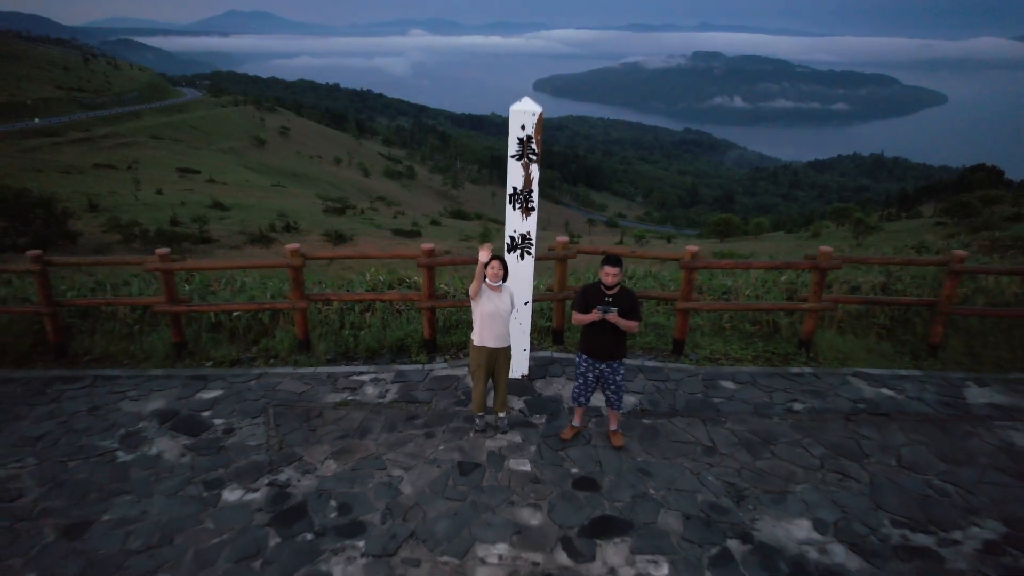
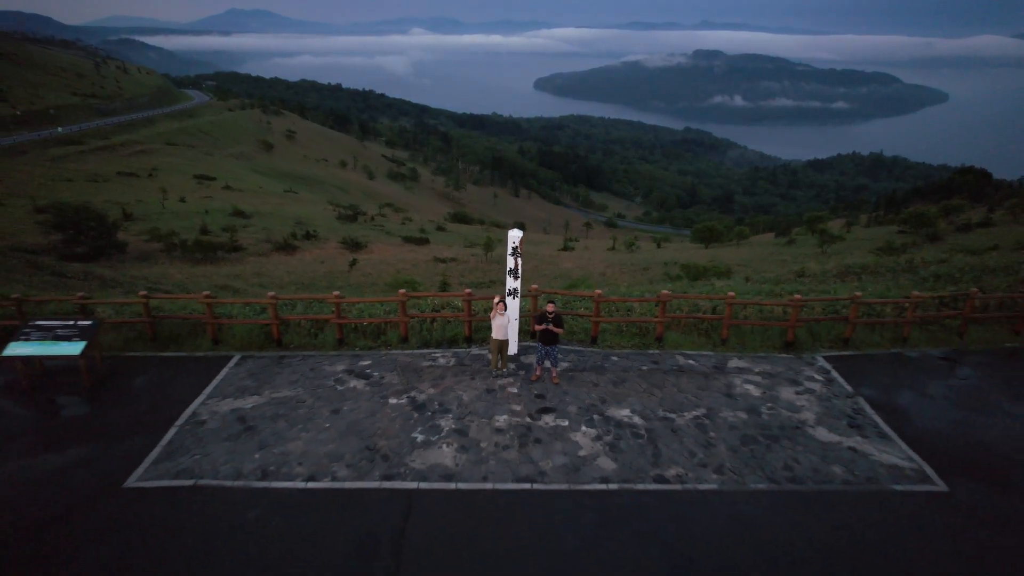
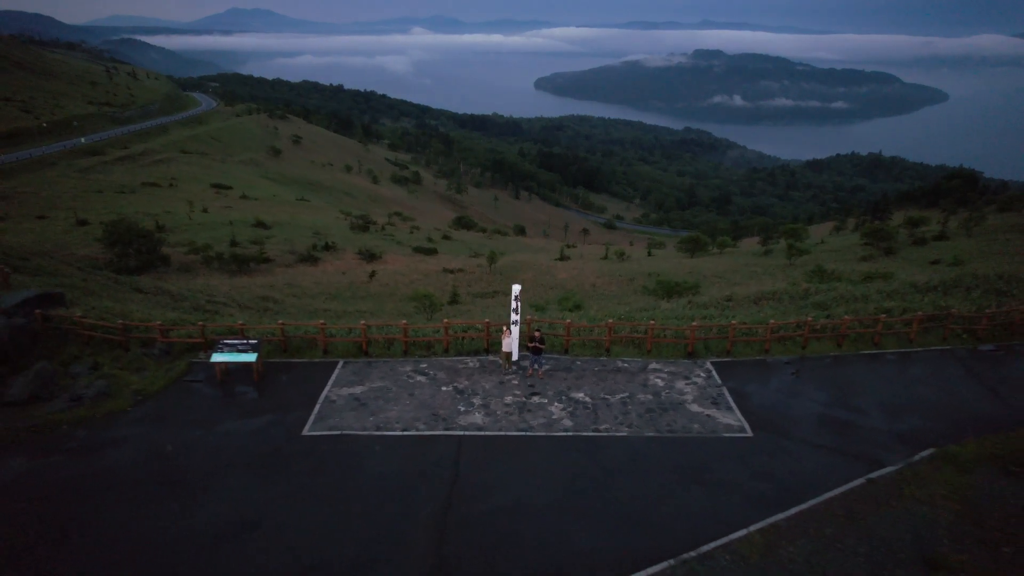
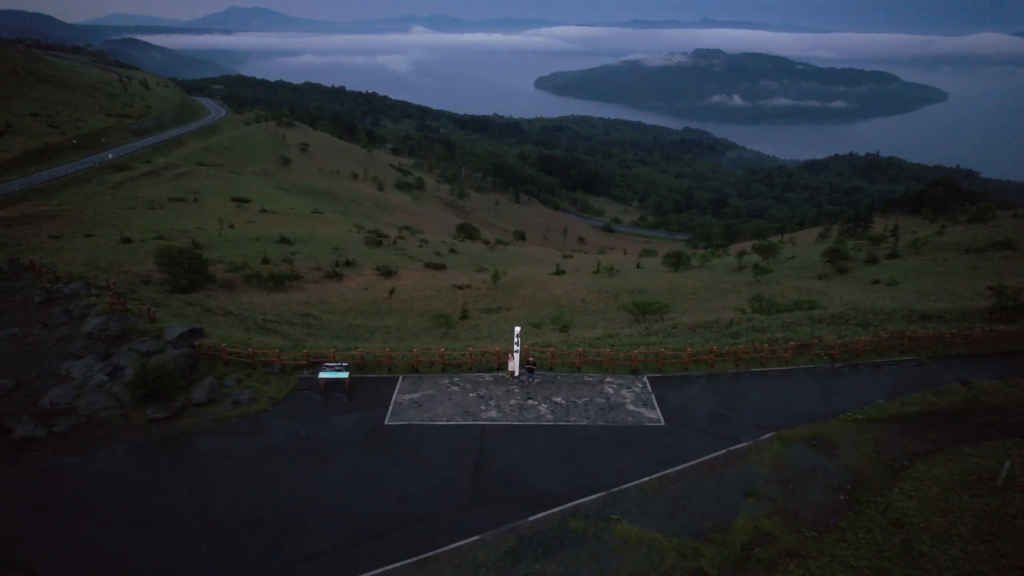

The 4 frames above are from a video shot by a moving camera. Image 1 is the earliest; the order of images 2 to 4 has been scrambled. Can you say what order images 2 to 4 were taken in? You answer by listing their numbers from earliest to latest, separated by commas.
2, 3, 4
